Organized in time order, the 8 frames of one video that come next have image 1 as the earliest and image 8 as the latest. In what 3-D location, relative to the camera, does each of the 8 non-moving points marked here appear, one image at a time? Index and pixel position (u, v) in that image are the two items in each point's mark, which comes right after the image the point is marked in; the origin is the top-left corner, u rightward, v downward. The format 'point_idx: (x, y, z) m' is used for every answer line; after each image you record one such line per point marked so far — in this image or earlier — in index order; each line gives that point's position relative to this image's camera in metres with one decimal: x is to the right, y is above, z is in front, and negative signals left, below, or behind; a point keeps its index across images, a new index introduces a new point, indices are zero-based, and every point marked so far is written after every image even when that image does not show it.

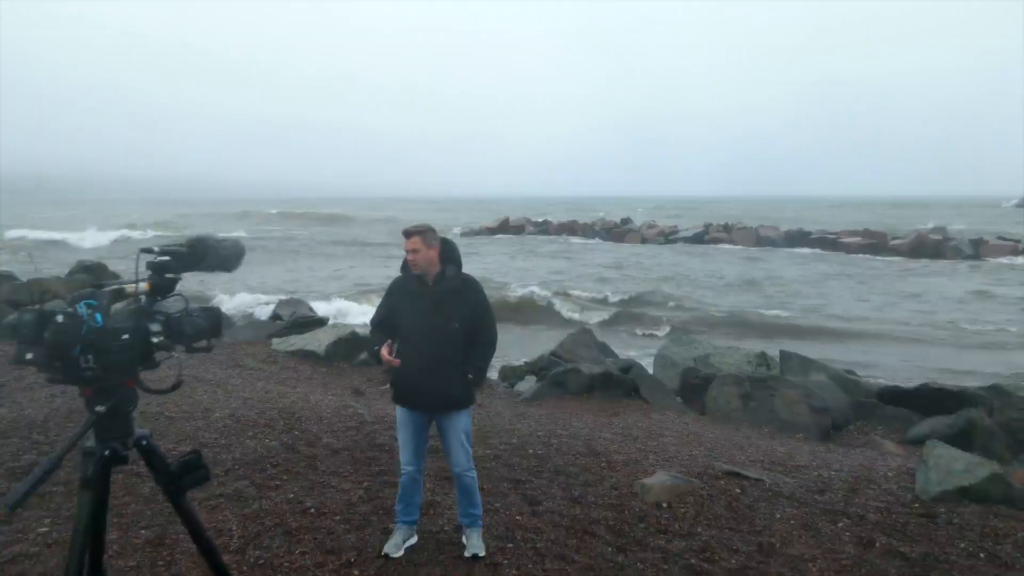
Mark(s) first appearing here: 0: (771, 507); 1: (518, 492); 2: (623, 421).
0: (+0.9, -0.8, +2.8) m
1: (0.0, -0.7, +3.0) m
2: (+0.6, -0.7, +4.2) m
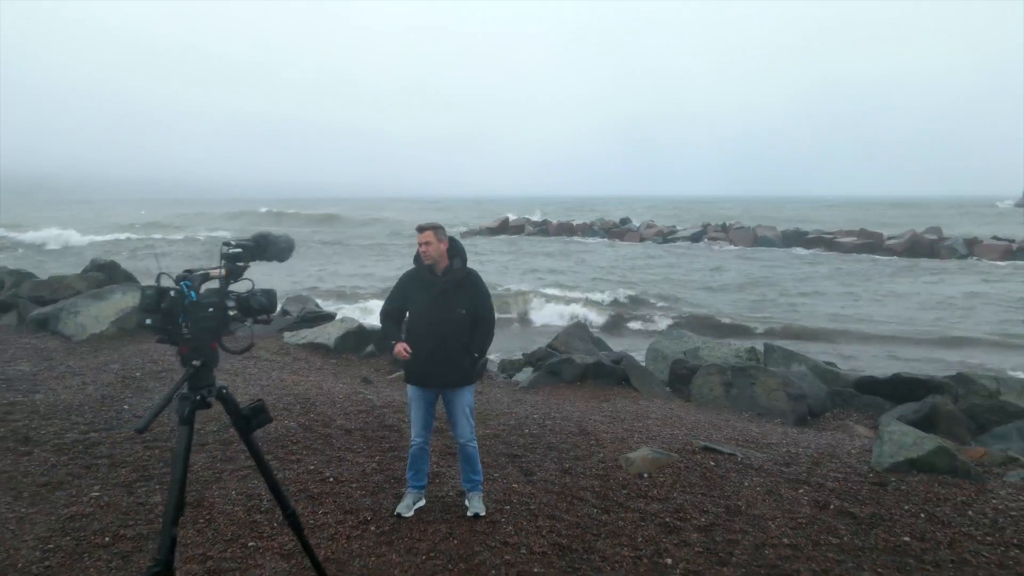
0: (+0.9, -0.7, +3.1) m
1: (0.0, -0.7, +3.3) m
2: (+0.6, -0.7, +4.5) m
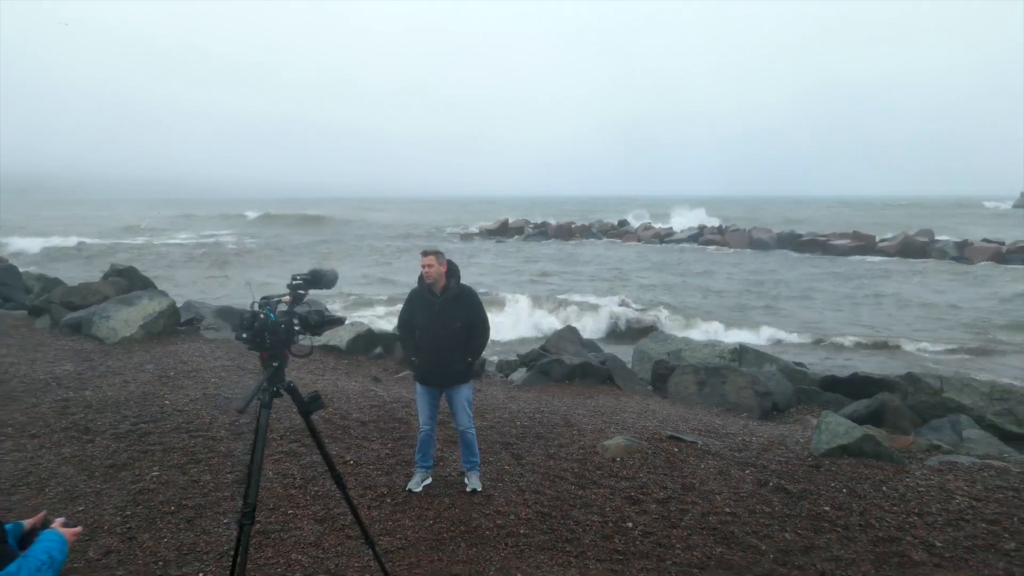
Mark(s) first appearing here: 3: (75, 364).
0: (+0.8, -0.8, +3.7) m
1: (0.0, -0.8, +3.9) m
2: (+0.5, -0.7, +5.0) m
3: (-3.2, -0.5, +5.9) m
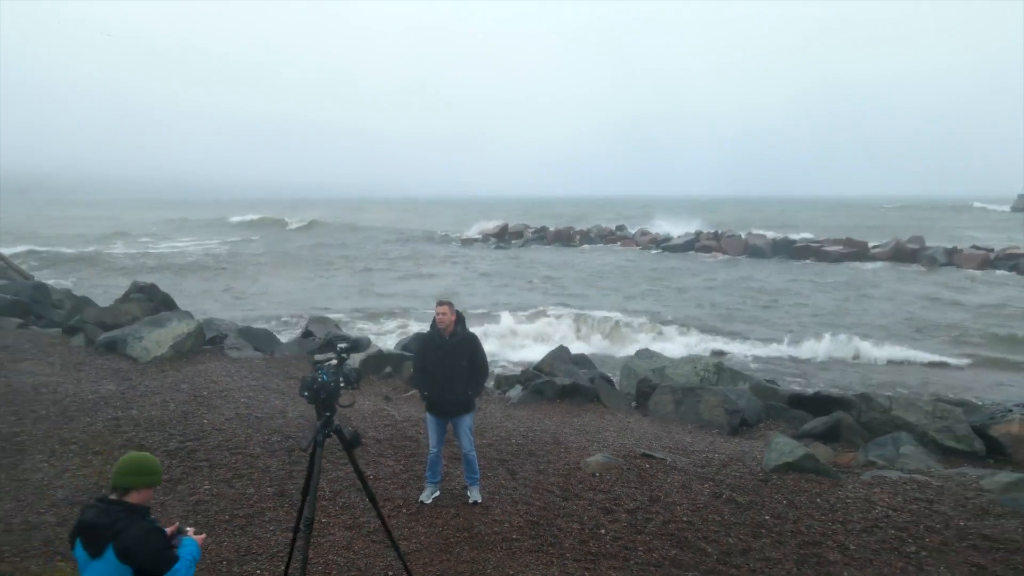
0: (+0.8, -1.0, +4.3) m
1: (0.0, -1.0, +4.5) m
2: (+0.5, -0.9, +5.7) m
3: (-3.2, -0.8, +6.6) m
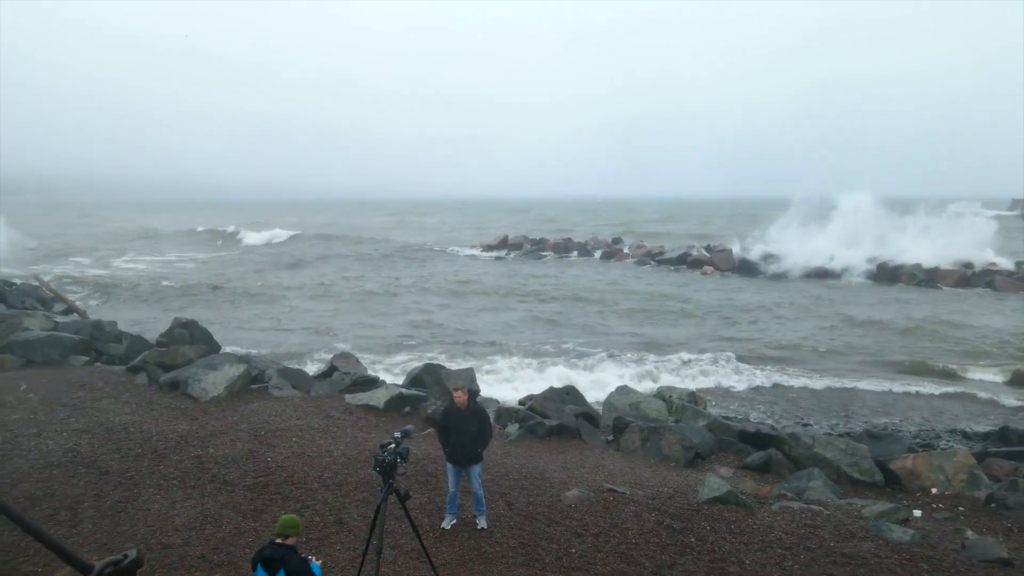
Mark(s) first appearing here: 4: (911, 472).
0: (+0.8, -1.6, +5.8) m
1: (-0.1, -1.6, +6.0) m
2: (+0.5, -1.5, +7.2) m
3: (-3.2, -1.3, +8.0) m
4: (+3.5, -1.6, +7.0) m
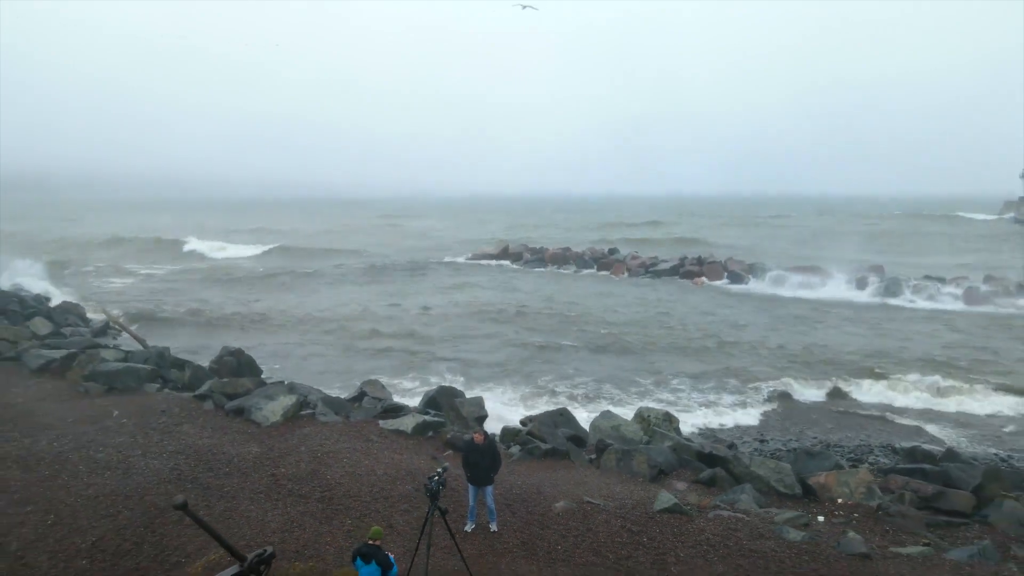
0: (+0.8, -2.2, +7.9) m
1: (0.0, -2.2, +8.0) m
2: (+0.5, -2.1, +9.2) m
3: (-3.2, -2.0, +10.1) m
4: (+3.5, -2.2, +9.1) m
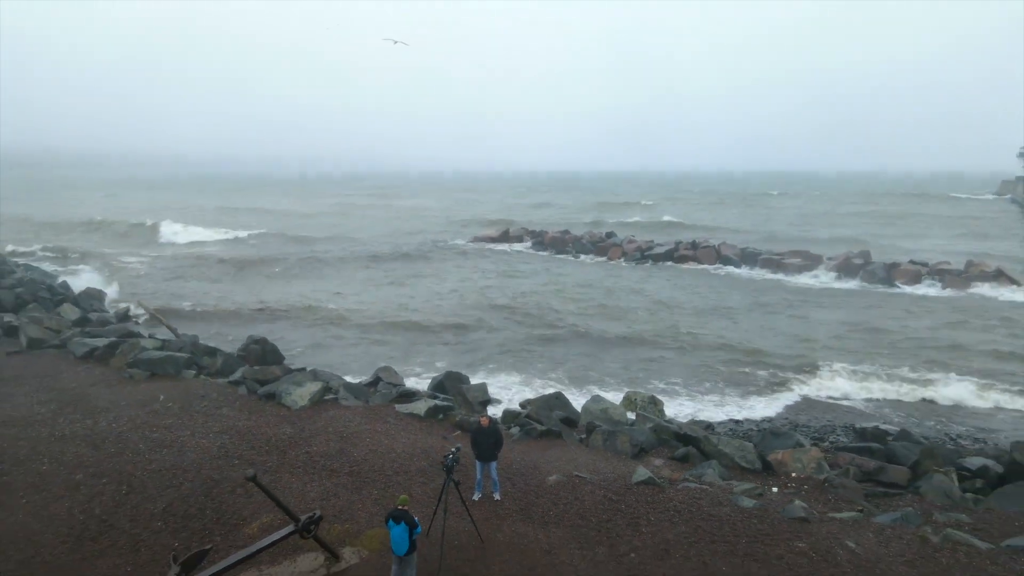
0: (+0.8, -2.3, +9.3) m
1: (0.0, -2.3, +9.5) m
2: (+0.5, -2.2, +10.7) m
3: (-3.2, -2.0, +11.5) m
4: (+3.5, -2.3, +10.6) m
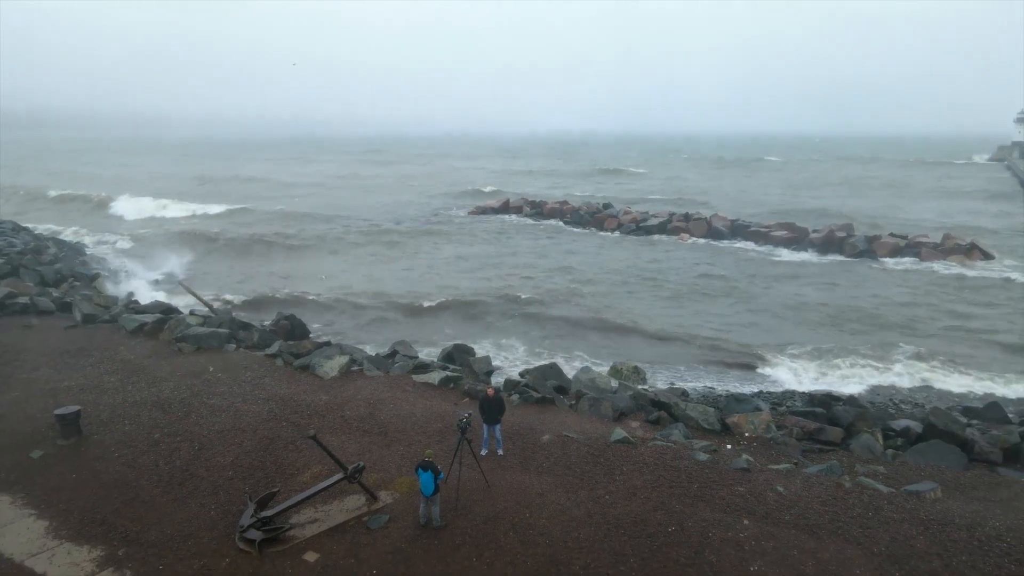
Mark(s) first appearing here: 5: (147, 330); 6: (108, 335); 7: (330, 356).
0: (+0.8, -2.2, +11.4) m
1: (0.0, -2.2, +11.6) m
2: (+0.5, -2.0, +12.8) m
3: (-3.2, -1.8, +13.6) m
4: (+3.5, -2.1, +12.7) m
5: (-7.8, -0.9, +17.2) m
6: (-8.6, -1.0, +17.2) m
7: (-3.4, -1.3, +15.1) m
